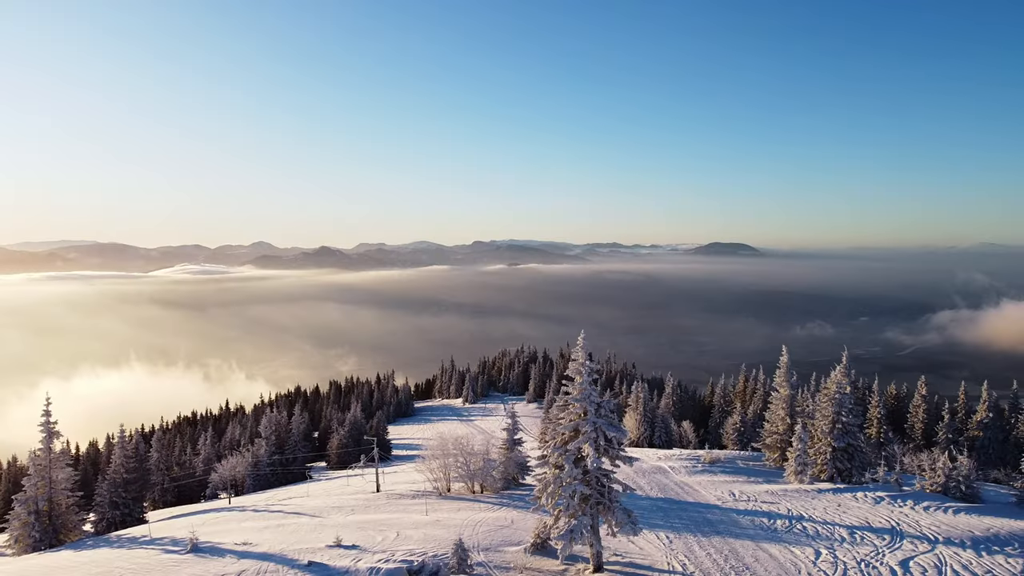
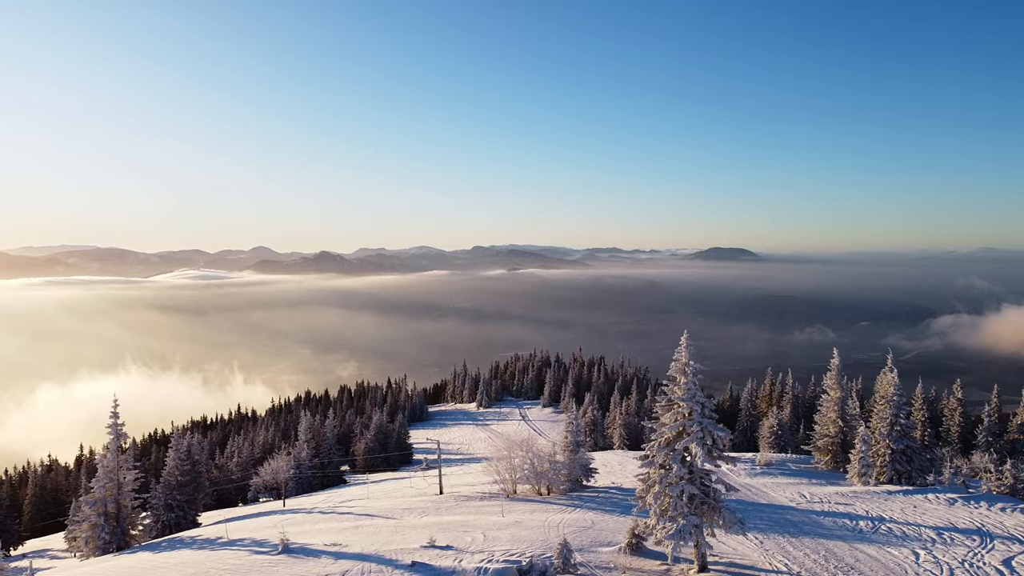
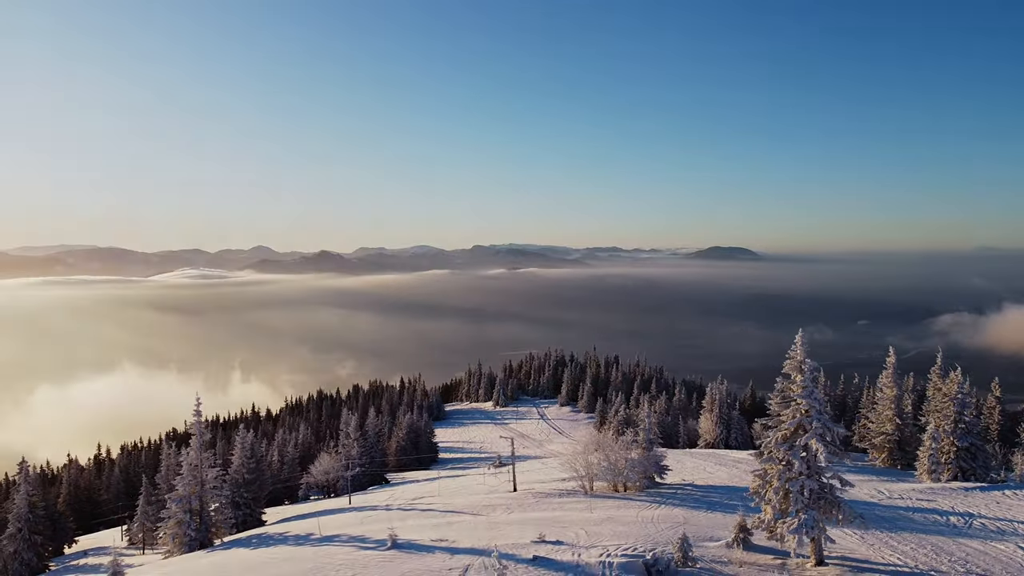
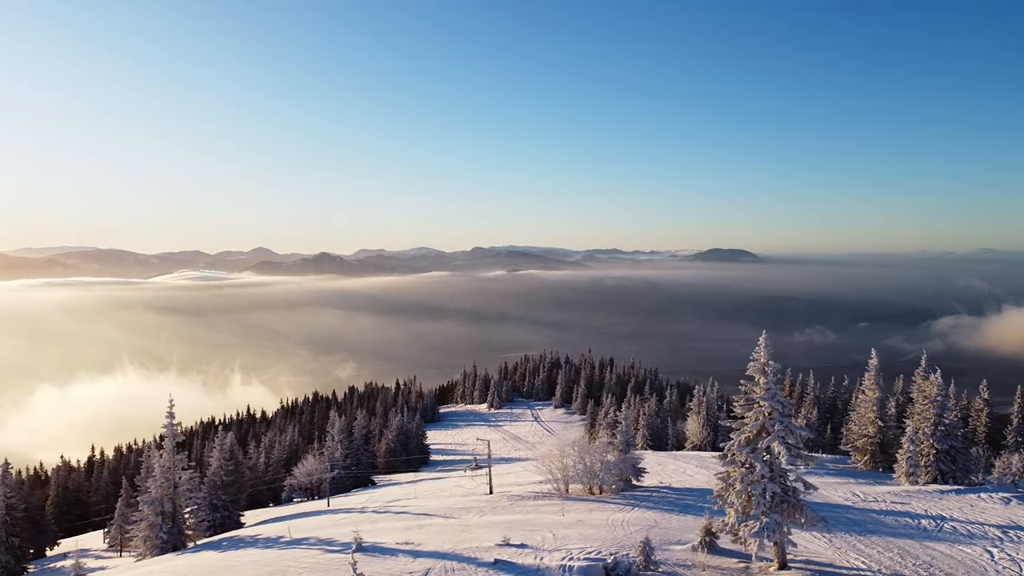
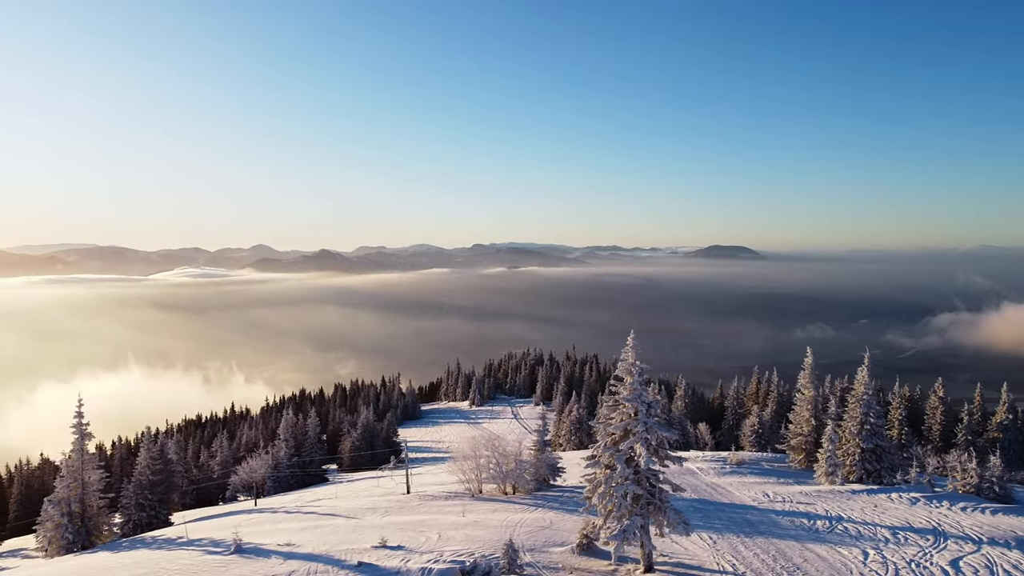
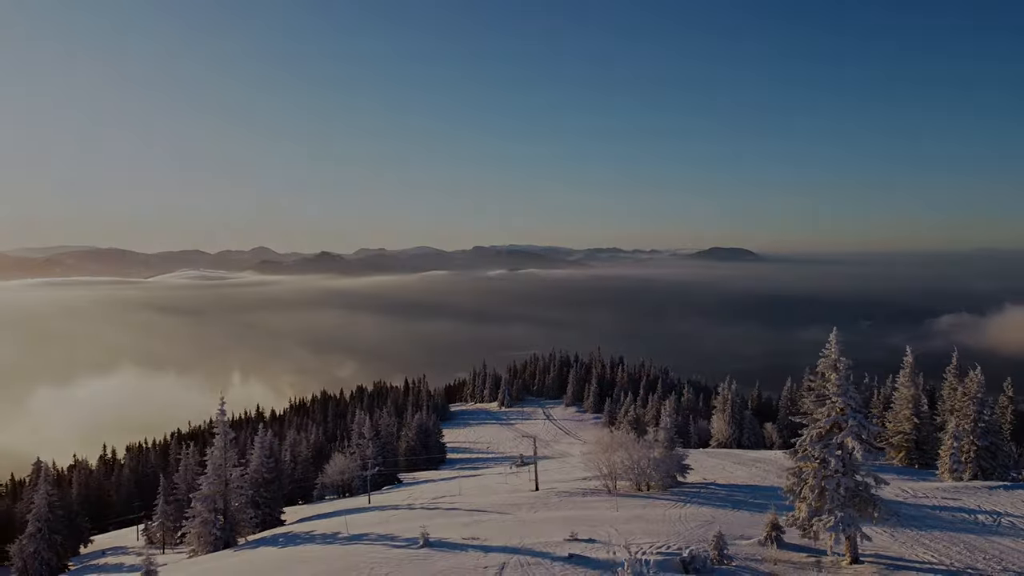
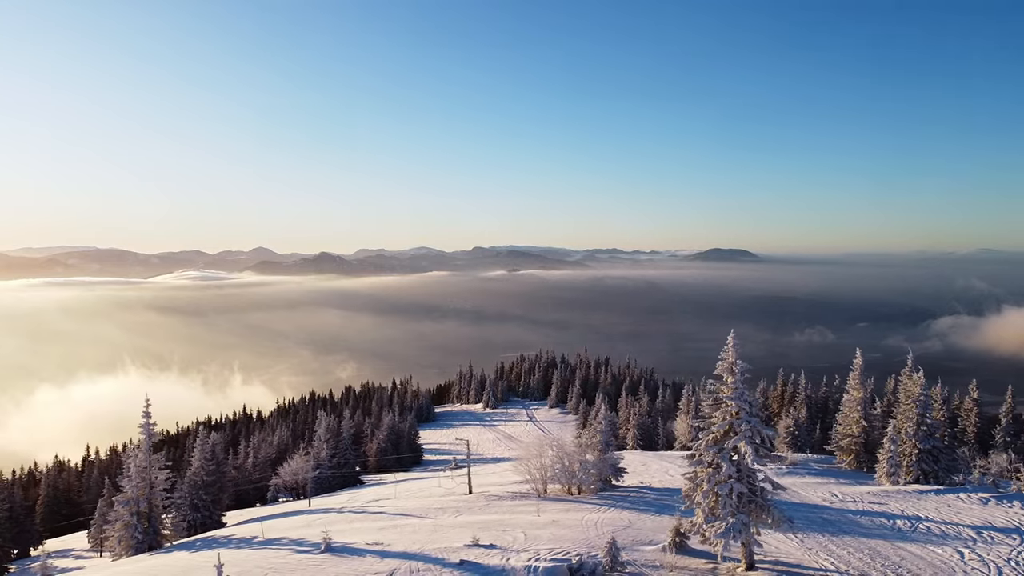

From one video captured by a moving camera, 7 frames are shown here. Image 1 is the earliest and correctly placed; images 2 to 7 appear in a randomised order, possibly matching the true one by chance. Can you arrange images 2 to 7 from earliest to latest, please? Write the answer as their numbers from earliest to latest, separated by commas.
5, 2, 7, 4, 3, 6
